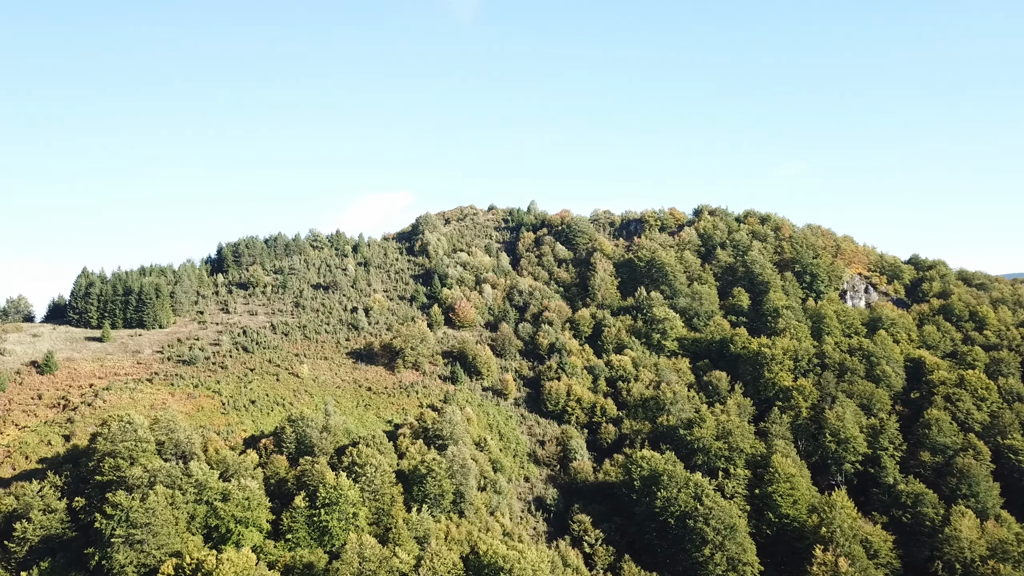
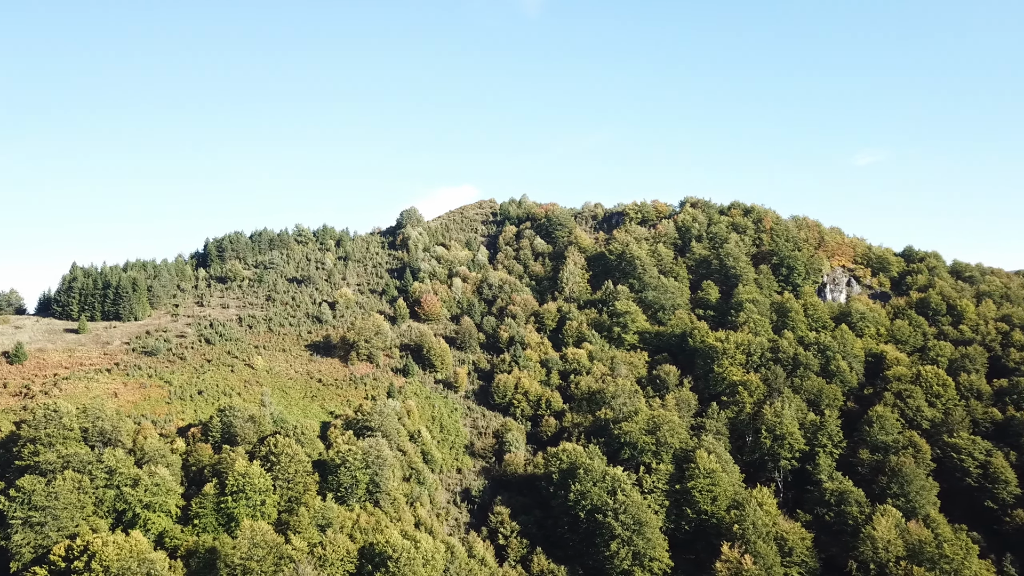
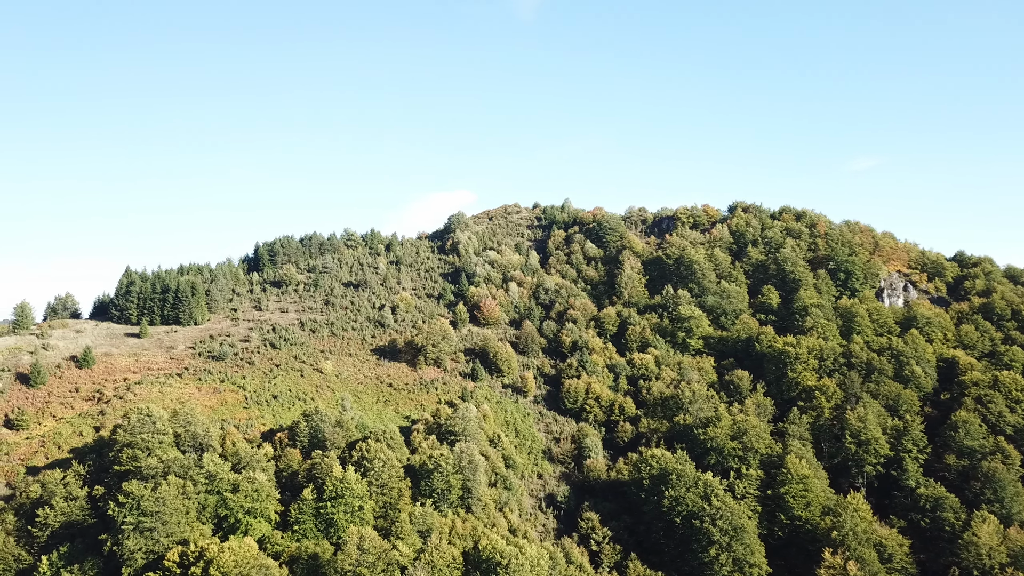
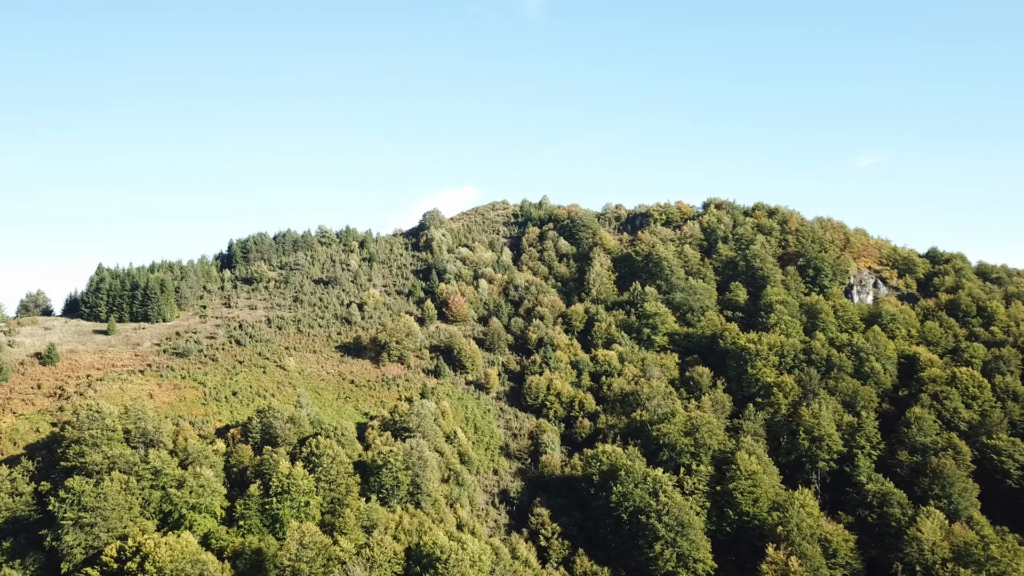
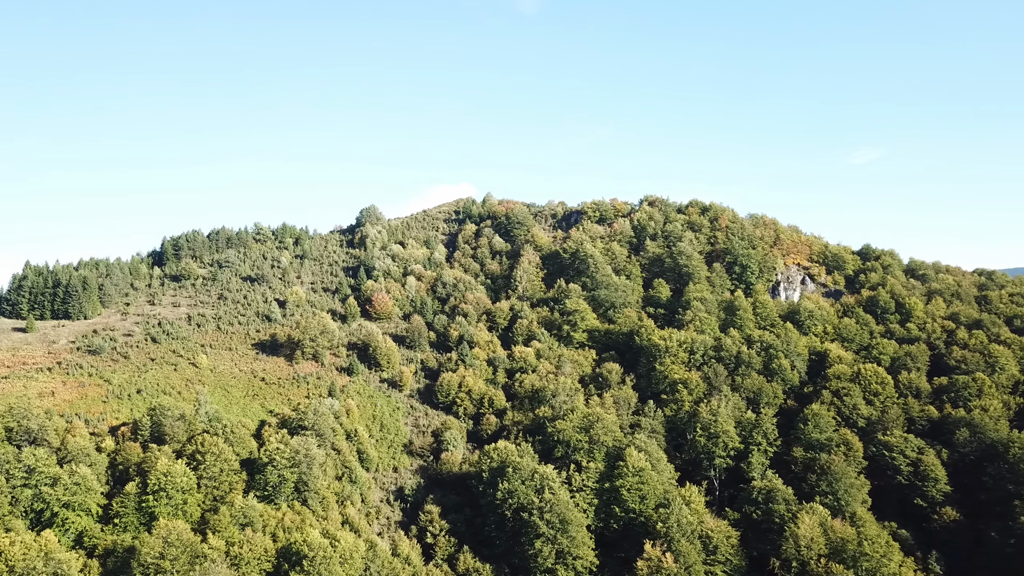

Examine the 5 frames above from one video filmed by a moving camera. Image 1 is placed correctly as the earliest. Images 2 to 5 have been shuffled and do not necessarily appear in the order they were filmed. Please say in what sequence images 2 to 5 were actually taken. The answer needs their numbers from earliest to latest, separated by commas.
3, 4, 2, 5
